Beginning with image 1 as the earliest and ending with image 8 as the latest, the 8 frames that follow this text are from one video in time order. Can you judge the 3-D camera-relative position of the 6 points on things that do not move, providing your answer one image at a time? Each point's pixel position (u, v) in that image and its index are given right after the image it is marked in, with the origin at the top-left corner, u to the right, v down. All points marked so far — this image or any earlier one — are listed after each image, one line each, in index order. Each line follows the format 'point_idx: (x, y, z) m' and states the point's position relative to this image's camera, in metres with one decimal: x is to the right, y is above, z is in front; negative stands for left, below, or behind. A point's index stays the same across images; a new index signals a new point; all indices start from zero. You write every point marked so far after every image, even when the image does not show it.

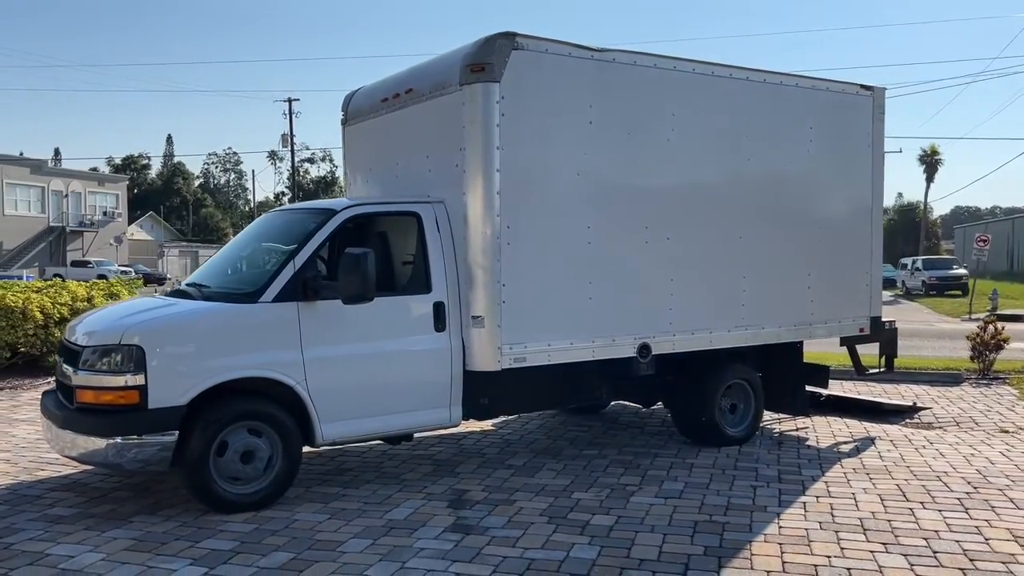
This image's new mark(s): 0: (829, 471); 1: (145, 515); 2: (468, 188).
0: (+2.6, -1.5, +7.1) m
1: (-2.5, -1.5, +5.8) m
2: (-0.3, +0.8, +6.7) m
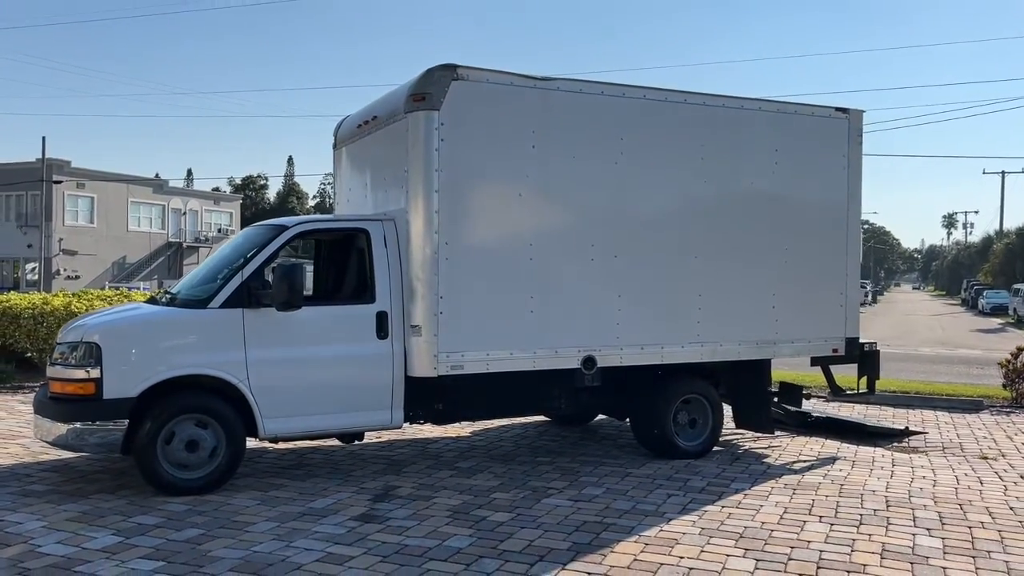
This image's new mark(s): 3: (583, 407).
0: (+2.1, -1.6, +7.2) m
1: (-3.1, -1.6, +6.6) m
2: (-0.9, +0.7, +7.3) m
3: (+0.7, -1.1, +8.3) m
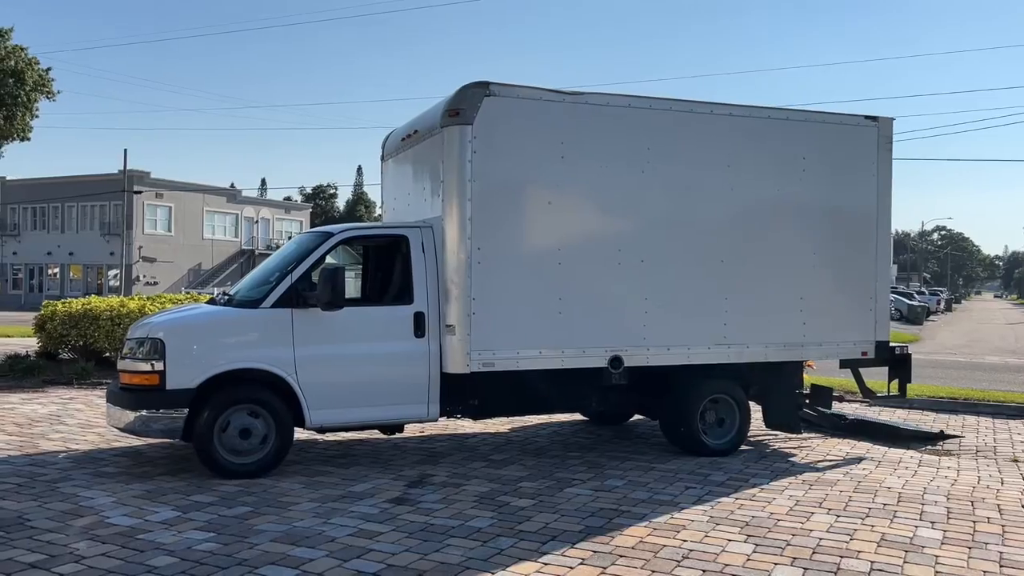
0: (+2.3, -1.7, +7.5) m
1: (-2.9, -1.6, +7.3) m
2: (-0.6, +0.6, +7.8) m
3: (+1.0, -1.2, +8.7) m
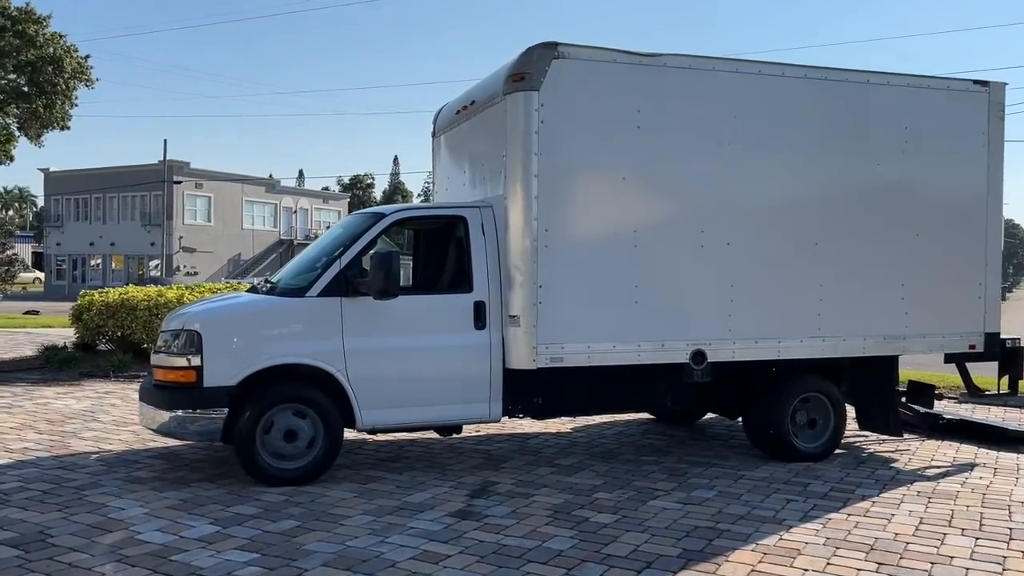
0: (+2.9, -1.6, +6.6) m
1: (-2.4, -1.5, +6.6) m
2: (0.0, +0.8, +7.0) m
3: (+1.6, -1.0, +7.8) m
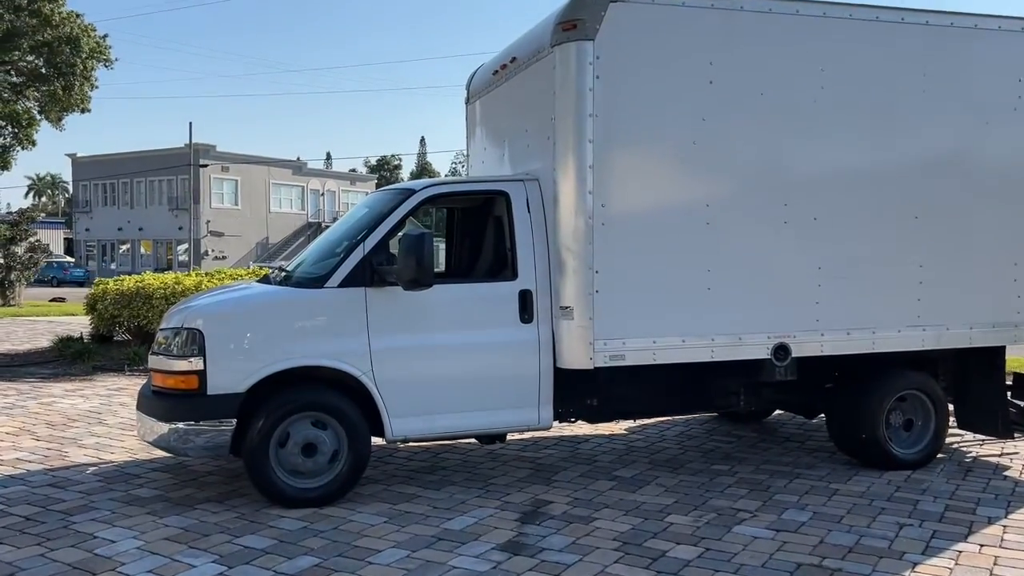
0: (+3.2, -1.4, +5.5) m
1: (-2.0, -1.4, +5.7) m
2: (+0.3, +0.9, +6.0) m
3: (+2.0, -0.9, +6.8) m
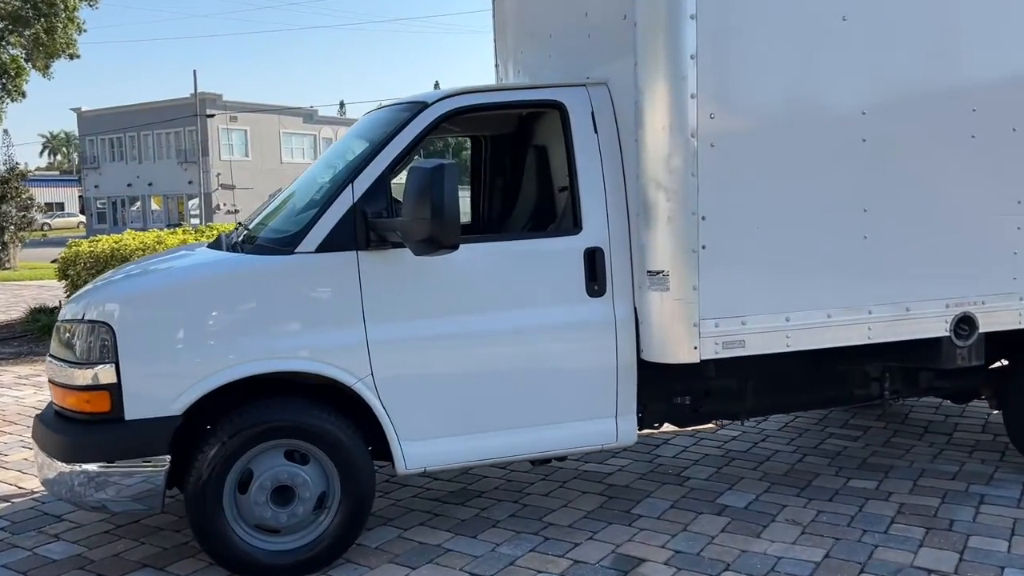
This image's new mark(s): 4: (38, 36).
0: (+3.5, -1.2, +3.6) m
1: (-1.7, -1.3, +3.9) m
2: (+0.6, +1.1, +4.0) m
3: (+2.4, -0.6, +4.9) m
4: (-10.4, +5.5, +18.5) m
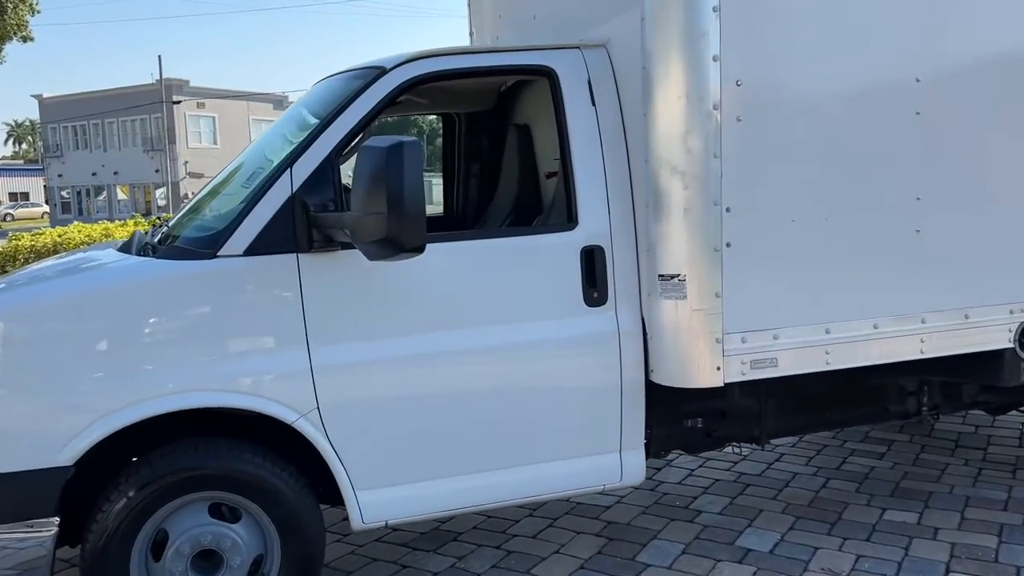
0: (+3.5, -1.2, +3.0) m
1: (-1.7, -1.3, +3.2) m
2: (+0.5, +1.0, +3.2) m
3: (+2.3, -0.6, +4.2) m
4: (-10.9, +5.6, +17.4) m
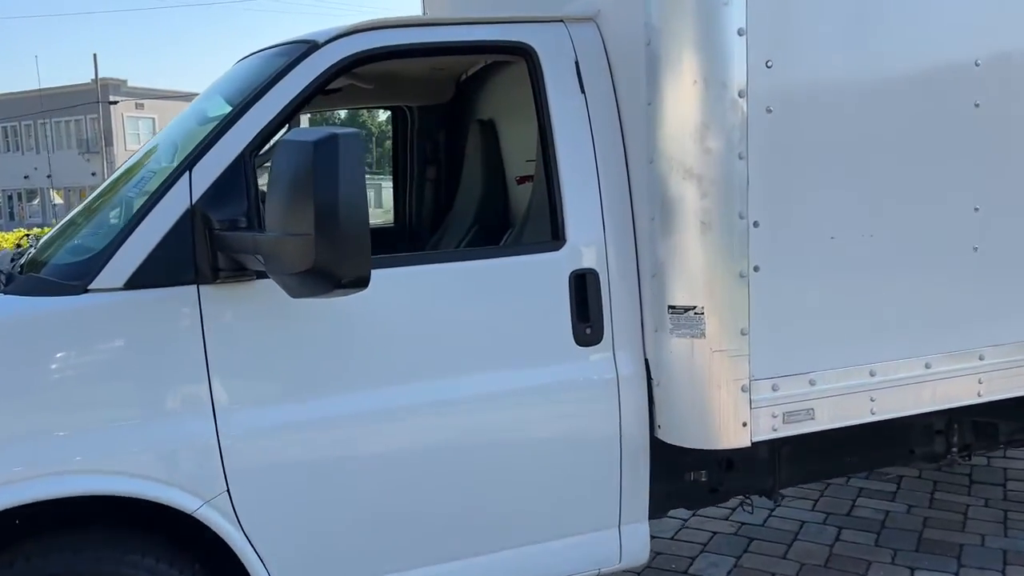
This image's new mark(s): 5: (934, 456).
0: (+3.4, -1.3, +2.4) m
1: (-1.8, -1.5, +2.3) m
2: (+0.4, +0.9, +2.5) m
3: (+2.1, -0.7, +3.6) m
4: (-11.8, +5.4, +16.0) m
5: (+1.9, -0.8, +3.6) m
